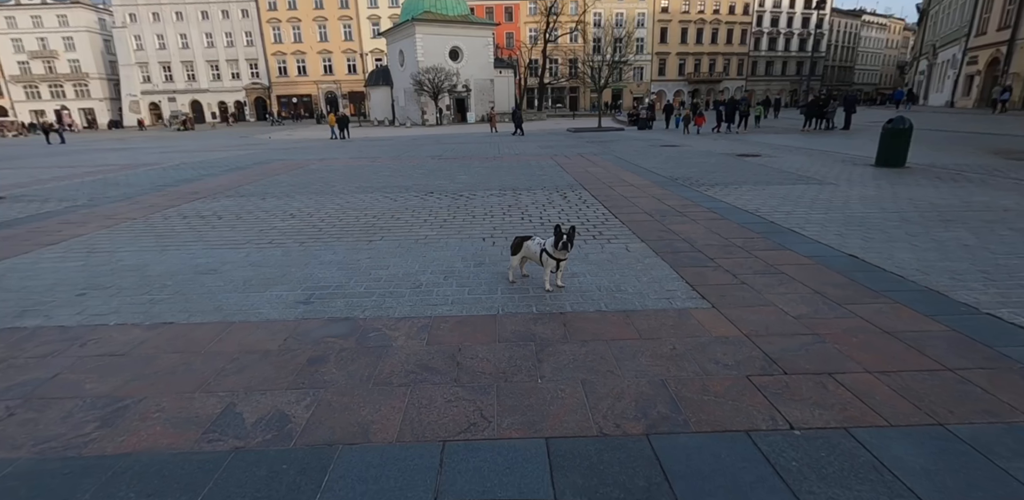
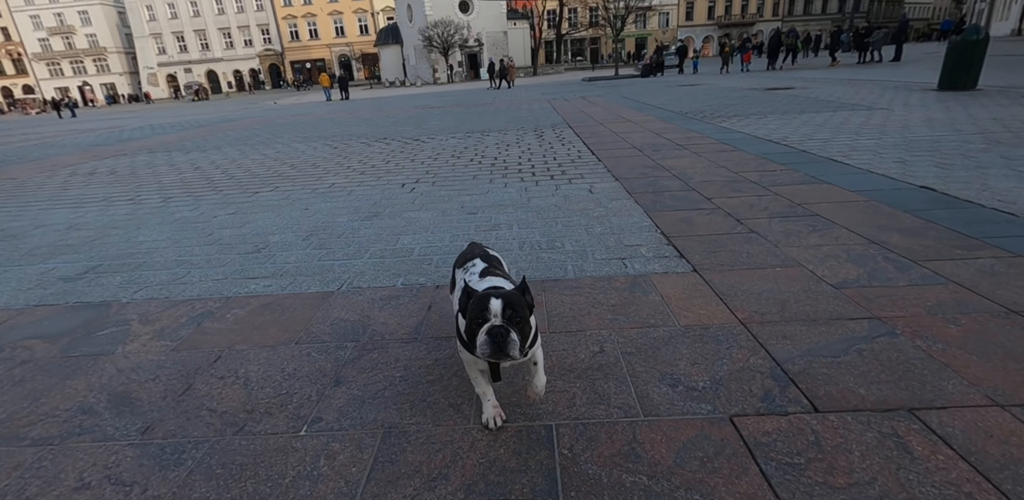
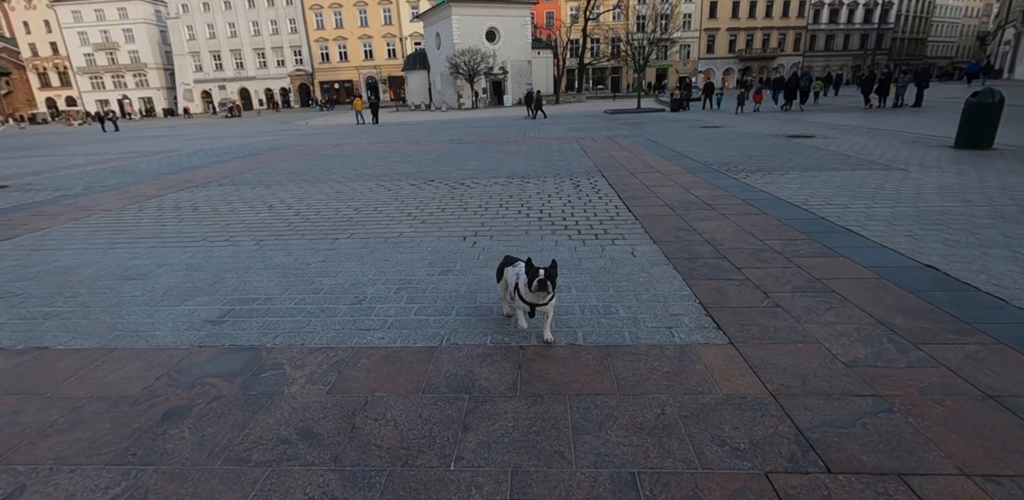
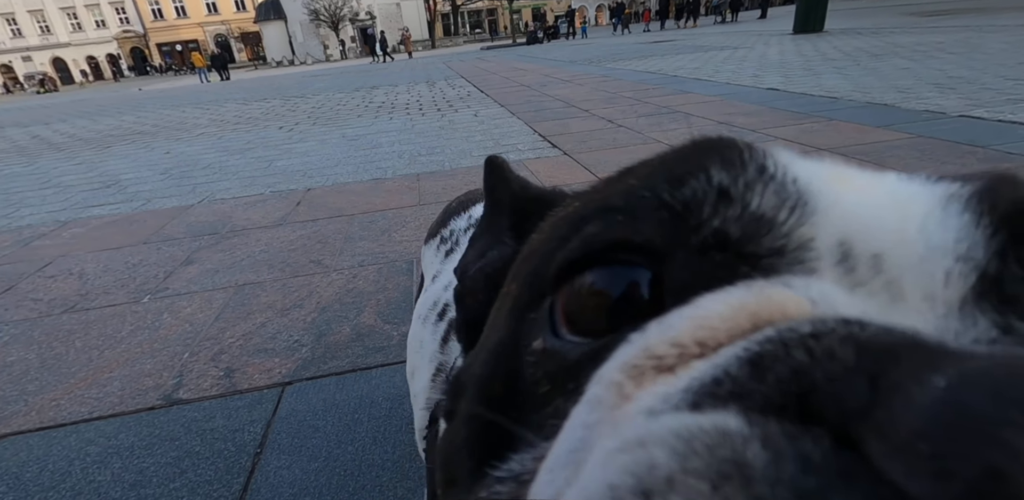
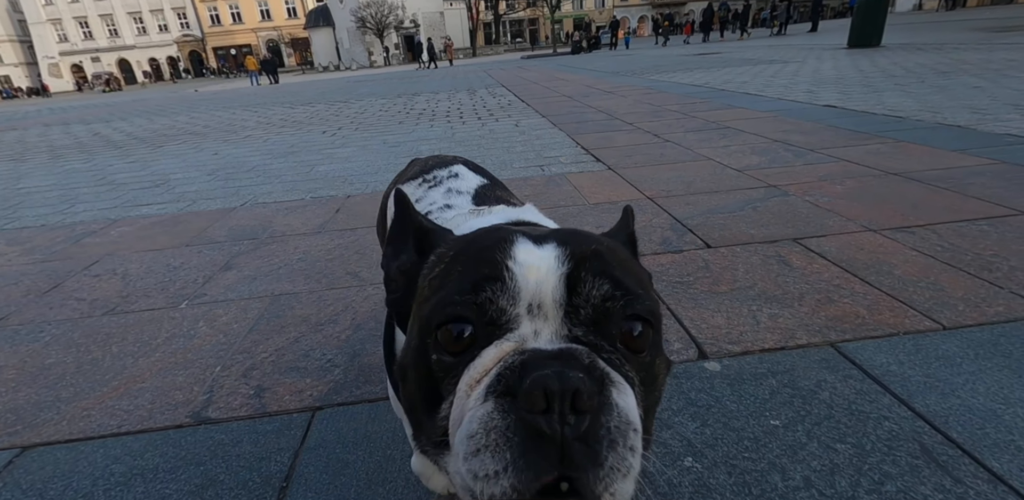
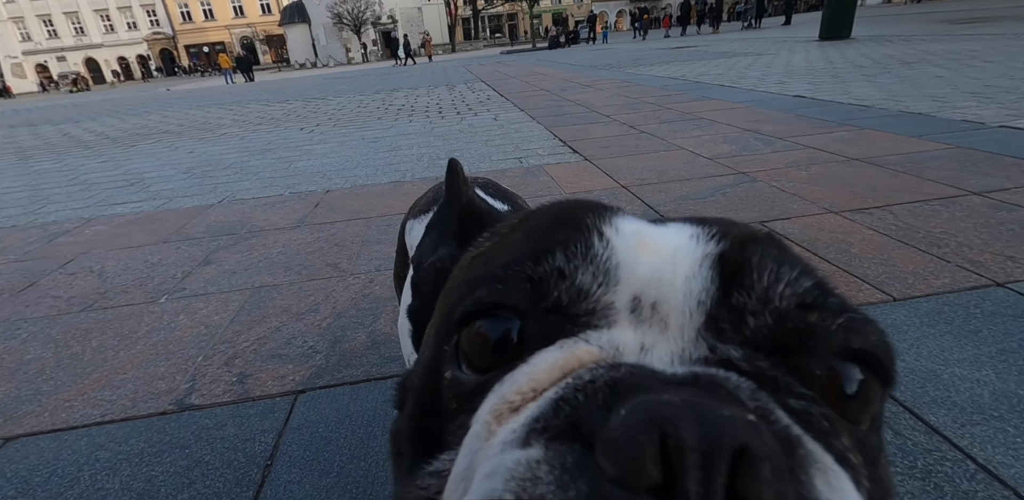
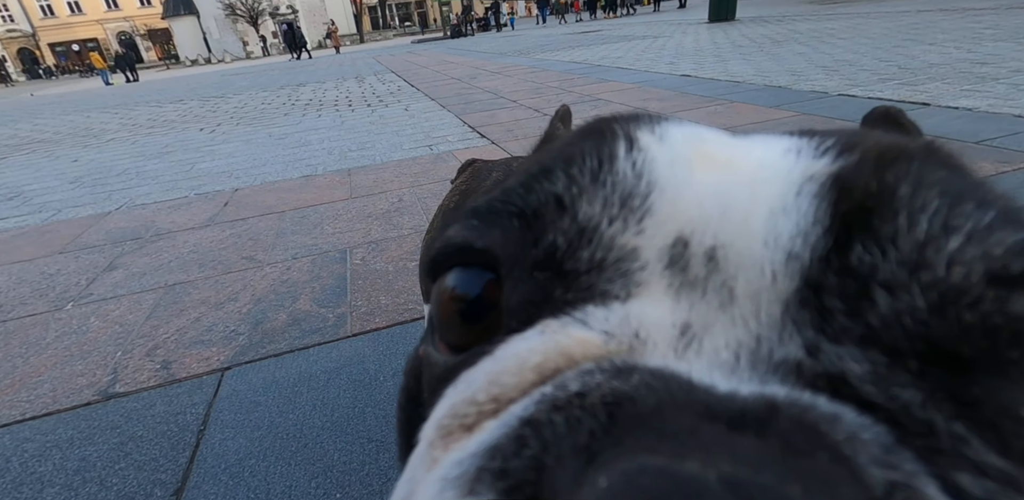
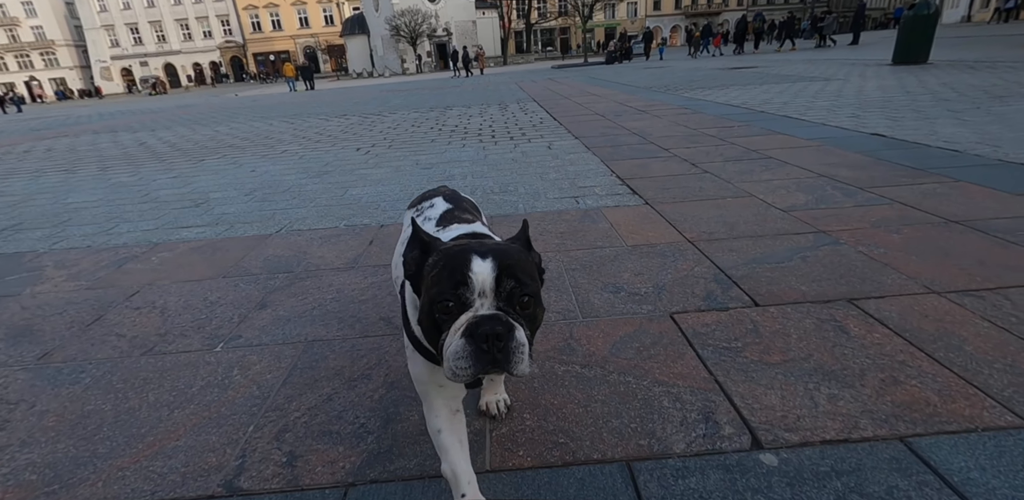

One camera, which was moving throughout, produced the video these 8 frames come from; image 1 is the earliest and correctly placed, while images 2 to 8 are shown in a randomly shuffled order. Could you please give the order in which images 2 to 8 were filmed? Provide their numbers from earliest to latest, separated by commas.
3, 2, 8, 5, 6, 4, 7
